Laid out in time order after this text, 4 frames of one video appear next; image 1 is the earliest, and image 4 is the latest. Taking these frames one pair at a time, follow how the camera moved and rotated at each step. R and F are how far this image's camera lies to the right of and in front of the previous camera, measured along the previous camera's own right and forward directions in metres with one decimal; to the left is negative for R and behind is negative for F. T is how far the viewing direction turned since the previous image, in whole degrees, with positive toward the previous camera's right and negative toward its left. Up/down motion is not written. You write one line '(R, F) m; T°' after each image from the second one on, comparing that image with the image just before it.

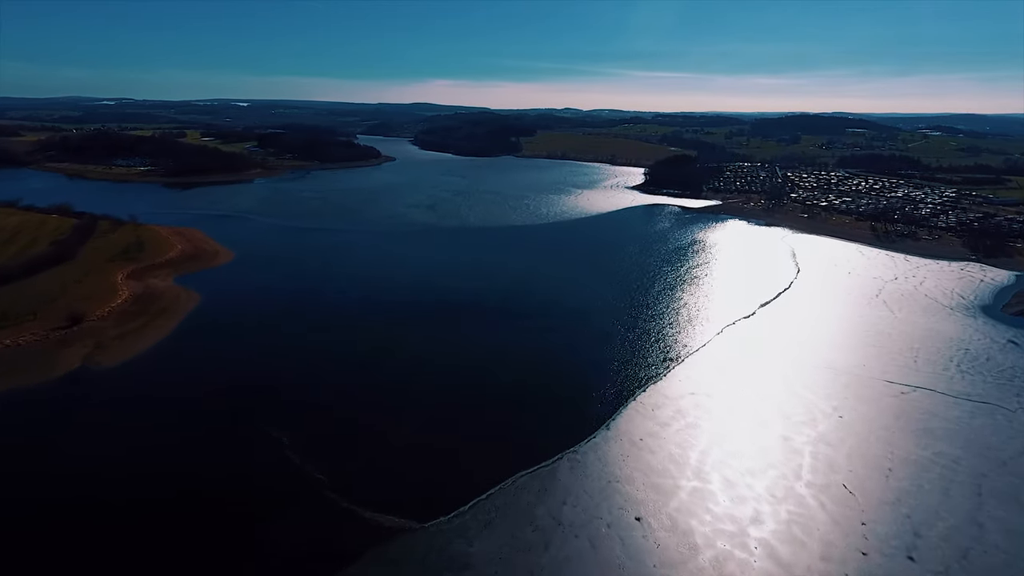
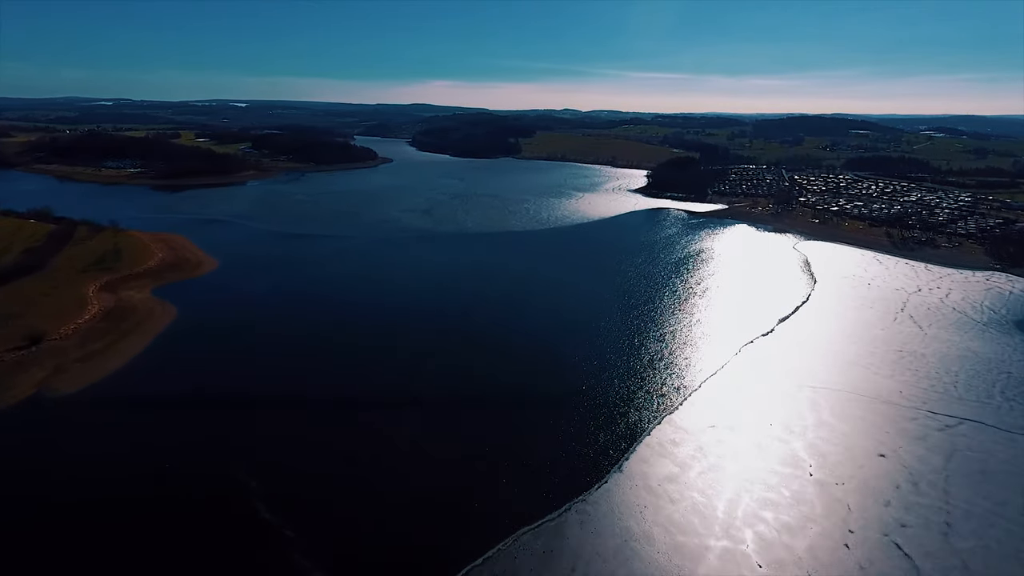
(0.0, +1.2) m; 0°
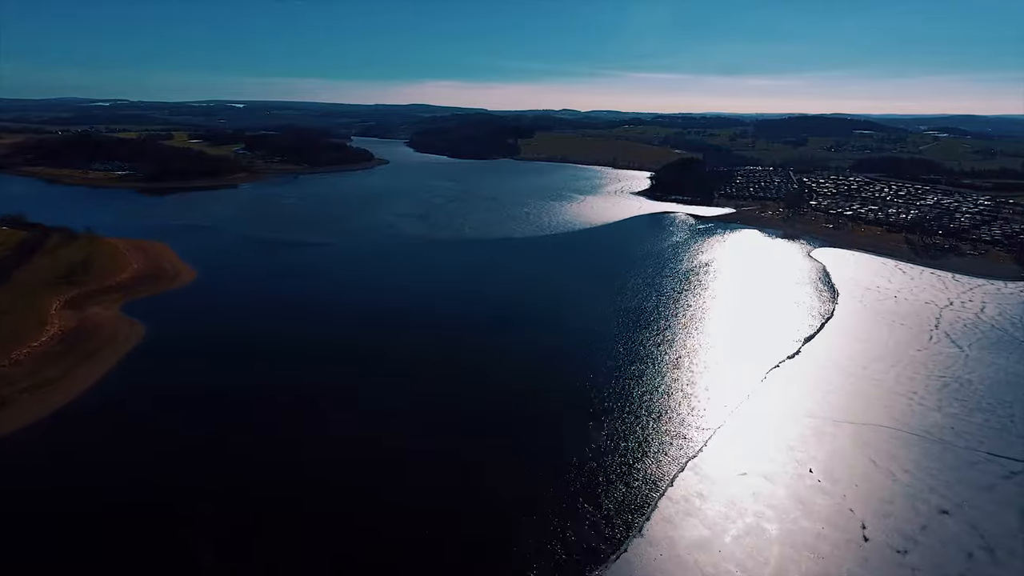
(0.0, +1.4) m; 0°
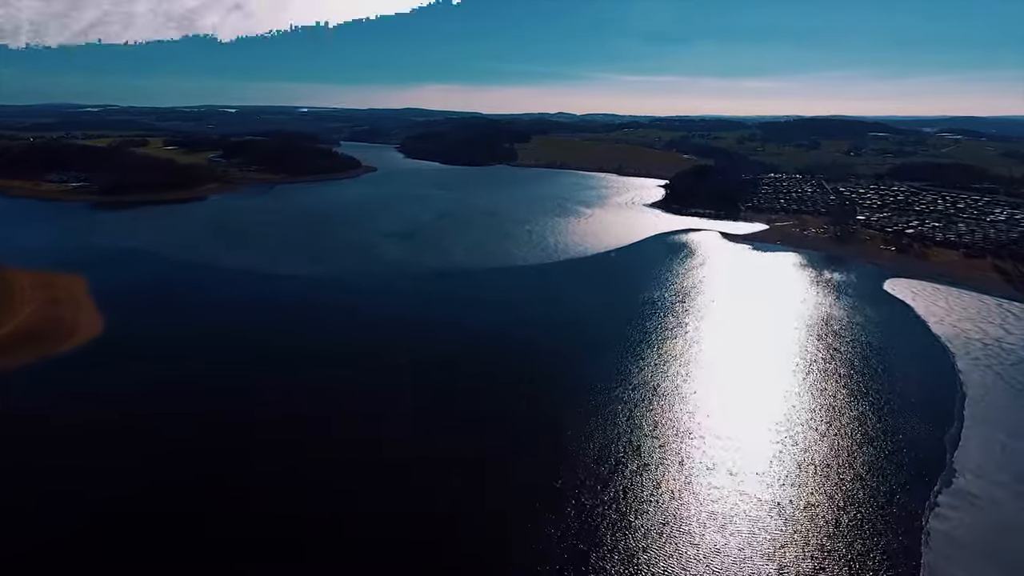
(-0.2, +4.8) m; 0°
